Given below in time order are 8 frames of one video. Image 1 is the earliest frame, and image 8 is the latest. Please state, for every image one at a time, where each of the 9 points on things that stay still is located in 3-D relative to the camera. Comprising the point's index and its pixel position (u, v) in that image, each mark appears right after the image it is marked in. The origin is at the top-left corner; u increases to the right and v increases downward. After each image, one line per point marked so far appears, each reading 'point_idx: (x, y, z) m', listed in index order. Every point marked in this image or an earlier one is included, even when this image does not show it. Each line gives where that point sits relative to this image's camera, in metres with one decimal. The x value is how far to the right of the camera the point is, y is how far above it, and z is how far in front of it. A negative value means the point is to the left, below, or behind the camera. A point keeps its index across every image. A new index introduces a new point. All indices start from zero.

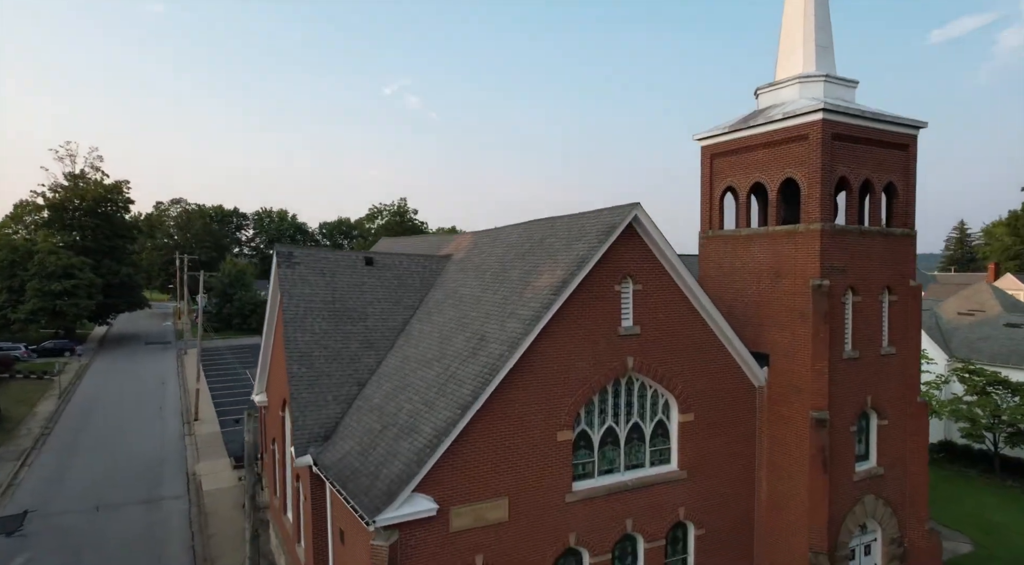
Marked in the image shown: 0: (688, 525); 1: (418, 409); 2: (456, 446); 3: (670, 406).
0: (+4.5, -6.3, +18.4) m
1: (-2.2, -2.9, +16.3) m
2: (-1.2, -3.4, +14.8) m
3: (+4.0, -3.1, +18.2) m
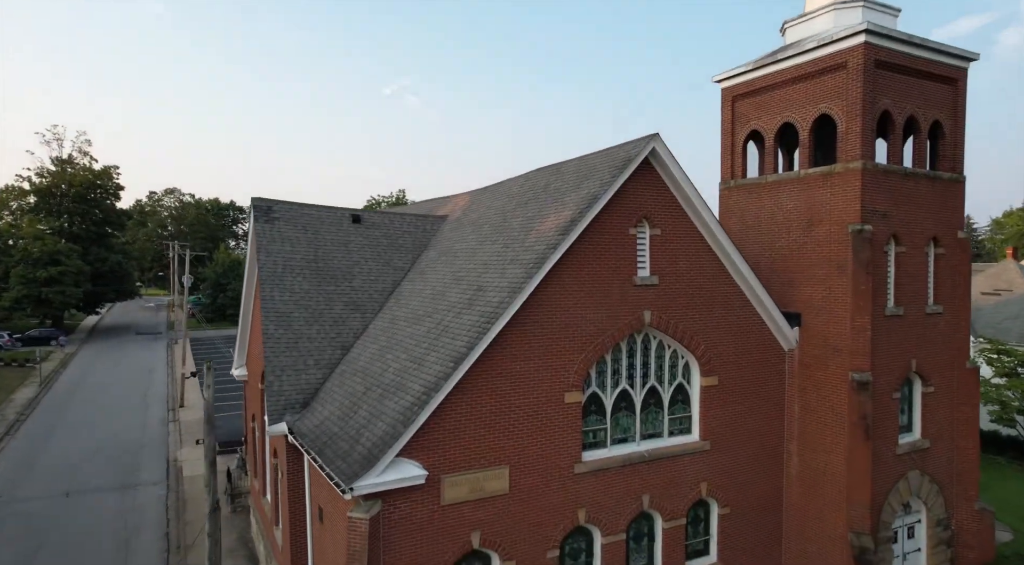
0: (+4.6, -5.1, +16.4) m
1: (-2.1, -1.7, +14.3) m
2: (-1.2, -2.2, +12.8) m
3: (+4.1, -1.9, +16.2) m
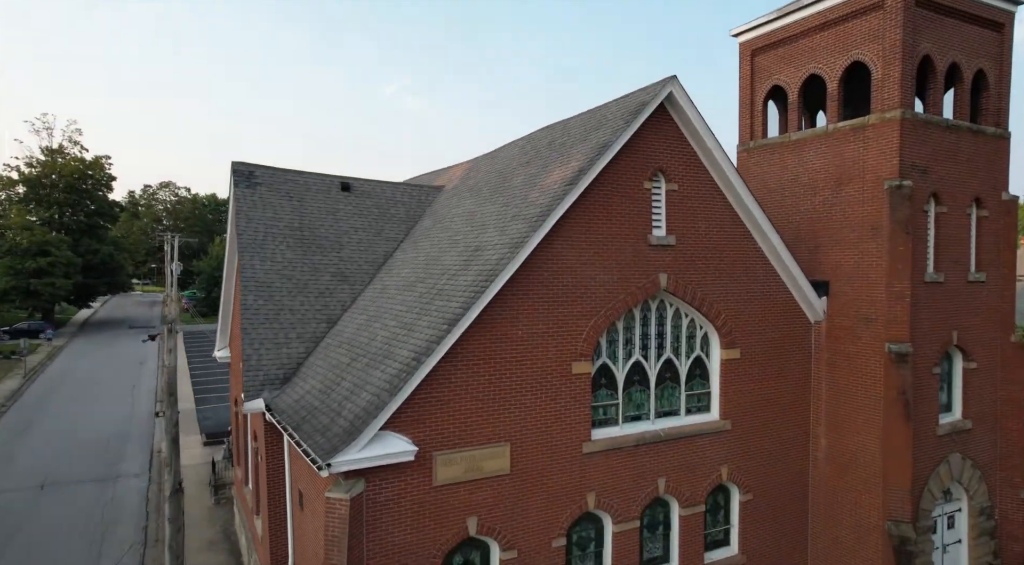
0: (+4.6, -4.3, +14.9) m
1: (-2.1, -0.9, +12.8) m
2: (-1.1, -1.4, +11.4) m
3: (+4.1, -1.2, +14.7) m
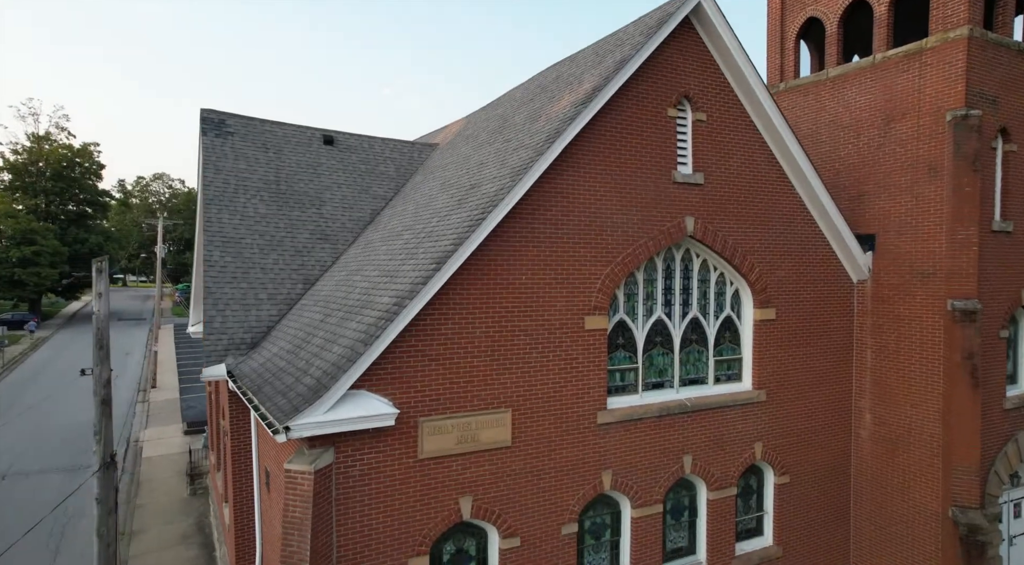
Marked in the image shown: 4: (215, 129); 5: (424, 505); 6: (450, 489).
0: (+4.6, -3.4, +12.9) m
1: (-2.1, 0.0, +10.9) m
2: (-1.1, -0.5, +9.4) m
3: (+4.1, -0.3, +12.8) m
4: (-6.8, +3.5, +16.4) m
5: (-1.2, -2.9, +9.4) m
6: (-0.8, -2.8, +9.6) m
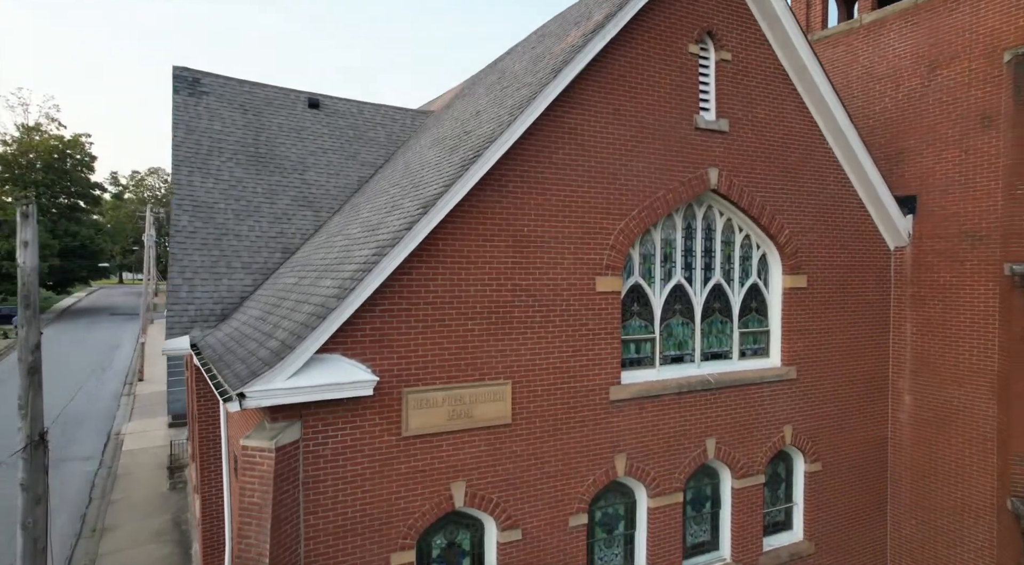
0: (+4.6, -2.8, +11.6) m
1: (-2.1, +0.6, +9.5) m
2: (-1.1, +0.1, +8.1) m
3: (+4.1, +0.3, +11.4) m
4: (-6.8, +4.1, +15.0) m
5: (-1.2, -2.4, +8.0) m
6: (-0.8, -2.2, +8.2) m
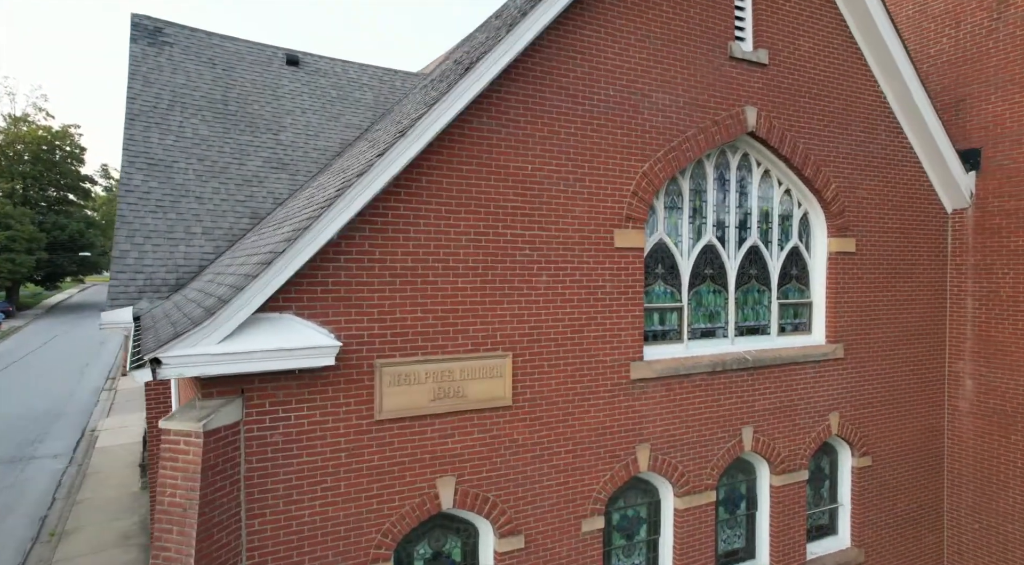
0: (+4.6, -2.3, +9.9) m
1: (-2.1, +1.1, +7.9) m
2: (-1.1, +0.6, +6.4) m
3: (+4.1, +0.8, +9.8) m
4: (-6.8, +4.6, +13.4) m
5: (-1.1, -1.9, +6.4) m
6: (-0.8, -1.7, +6.6) m
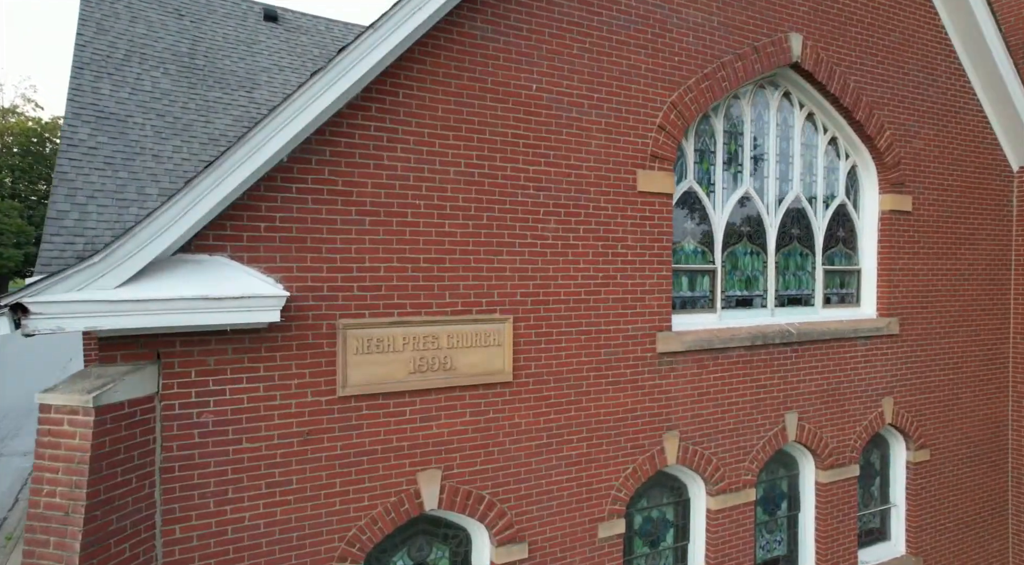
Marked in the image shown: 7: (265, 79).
0: (+4.6, -1.9, +8.6) m
1: (-2.1, +1.5, +6.5) m
2: (-1.1, +1.0, +5.1) m
3: (+4.1, +1.2, +8.4) m
4: (-6.8, +5.0, +12.0) m
5: (-1.1, -1.4, +5.0) m
6: (-0.8, -1.3, +5.2) m
7: (-4.2, +3.5, +12.2) m
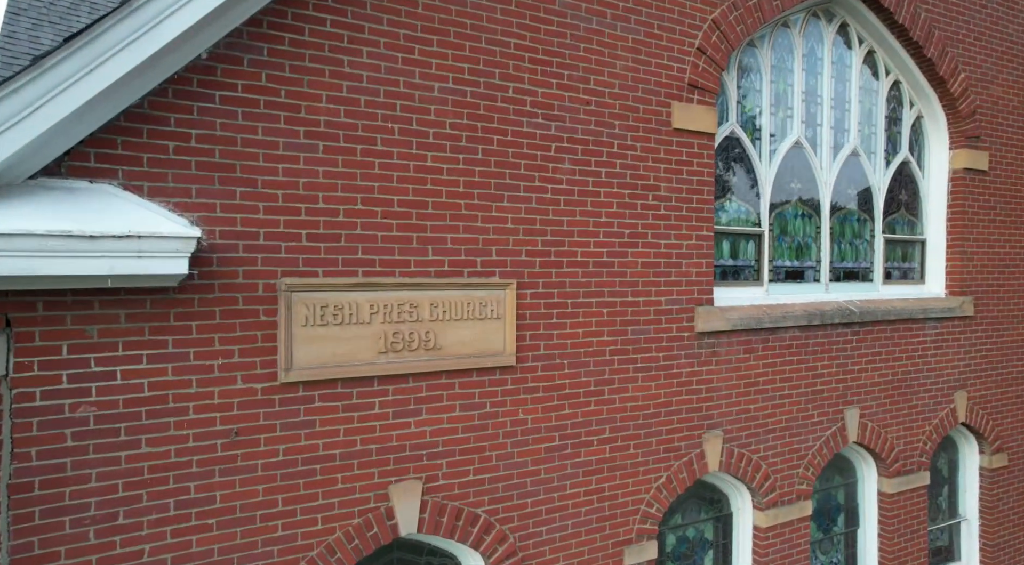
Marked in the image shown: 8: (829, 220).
0: (+4.6, -1.6, +7.3) m
1: (-2.0, +1.8, +5.2) m
2: (-1.1, +1.3, +3.7) m
3: (+4.1, +1.5, +7.1) m
4: (-6.8, +5.3, +10.7) m
5: (-1.1, -1.2, +3.7) m
6: (-0.8, -1.0, +3.9) m
7: (-4.2, +3.7, +10.9) m
8: (+2.9, +0.6, +6.4) m
